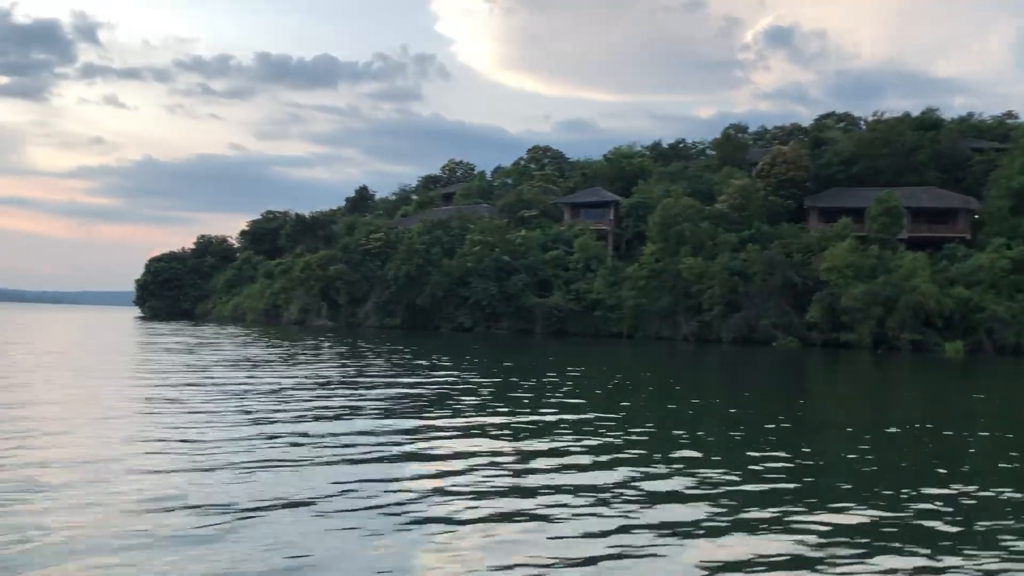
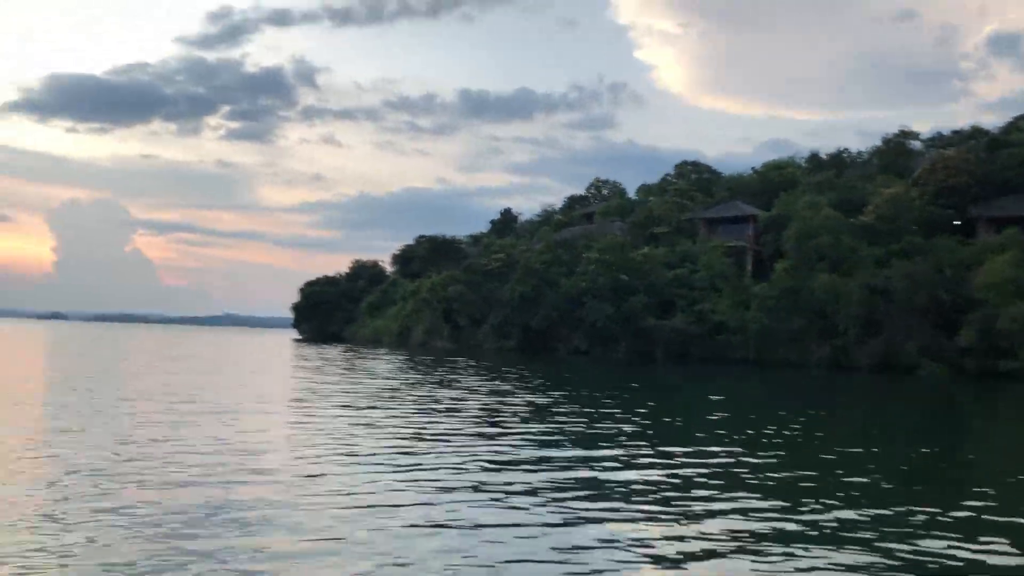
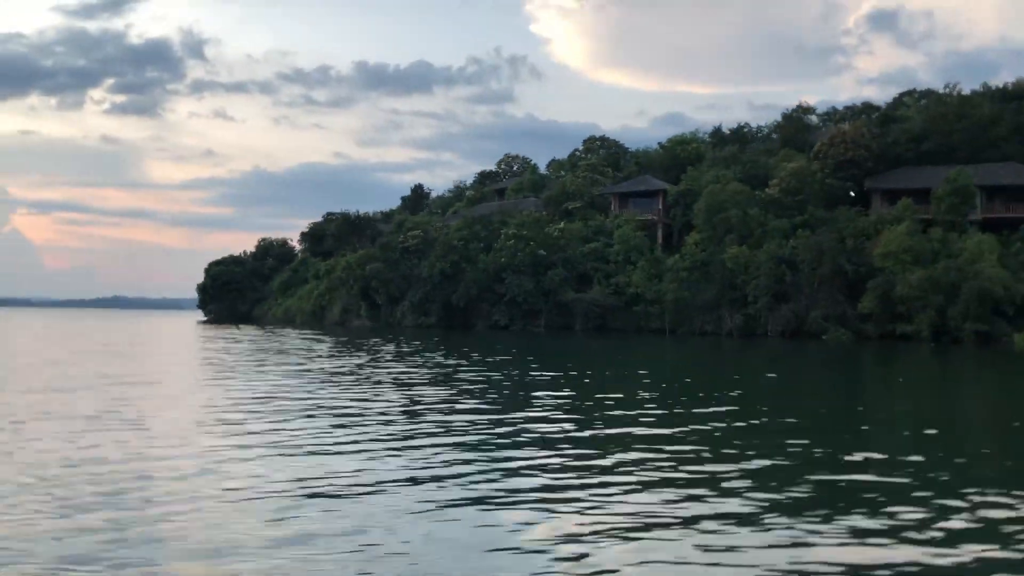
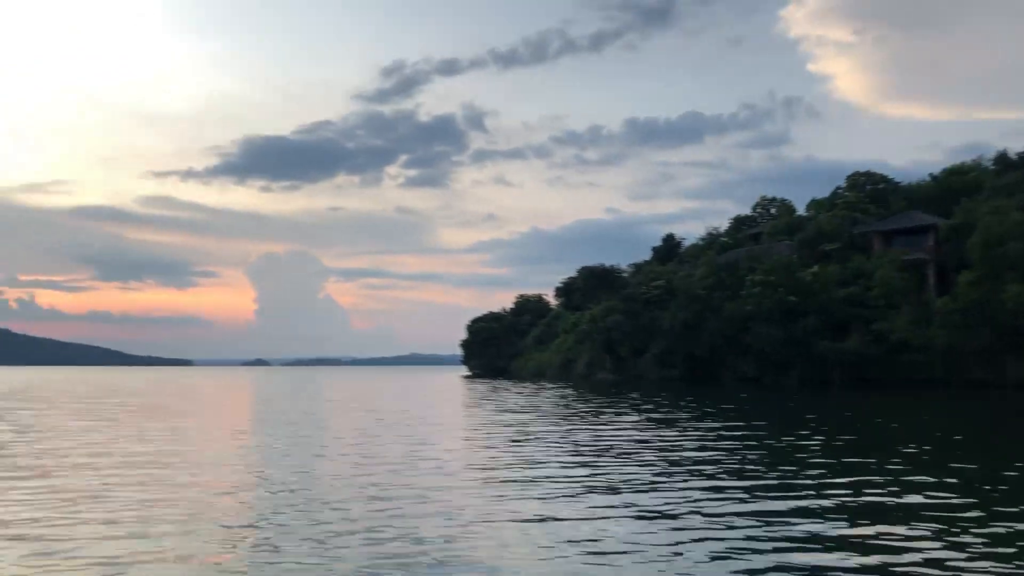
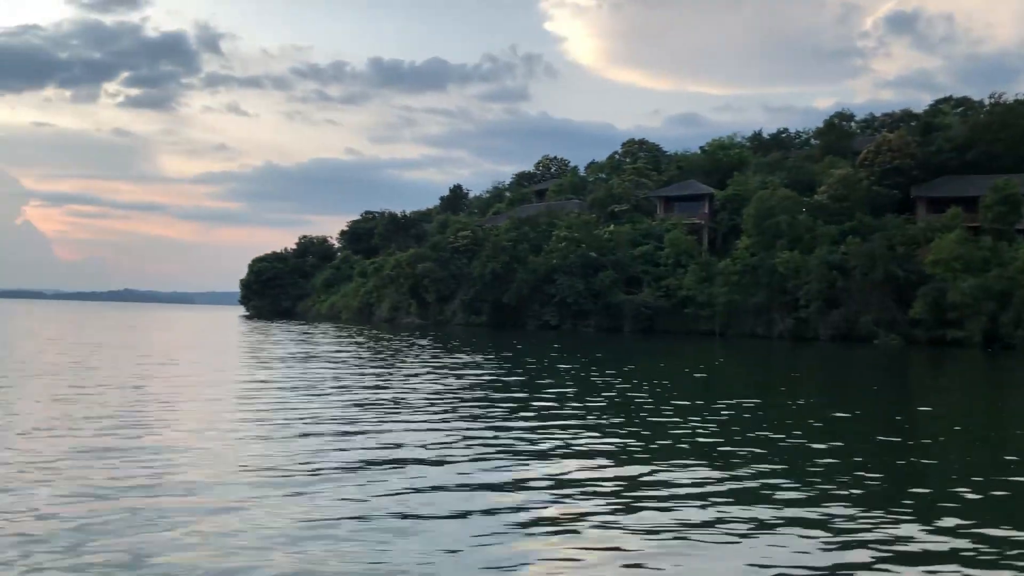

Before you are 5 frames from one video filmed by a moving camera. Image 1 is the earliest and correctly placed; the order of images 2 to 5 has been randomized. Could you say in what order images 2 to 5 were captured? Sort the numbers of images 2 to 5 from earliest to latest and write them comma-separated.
5, 3, 2, 4
